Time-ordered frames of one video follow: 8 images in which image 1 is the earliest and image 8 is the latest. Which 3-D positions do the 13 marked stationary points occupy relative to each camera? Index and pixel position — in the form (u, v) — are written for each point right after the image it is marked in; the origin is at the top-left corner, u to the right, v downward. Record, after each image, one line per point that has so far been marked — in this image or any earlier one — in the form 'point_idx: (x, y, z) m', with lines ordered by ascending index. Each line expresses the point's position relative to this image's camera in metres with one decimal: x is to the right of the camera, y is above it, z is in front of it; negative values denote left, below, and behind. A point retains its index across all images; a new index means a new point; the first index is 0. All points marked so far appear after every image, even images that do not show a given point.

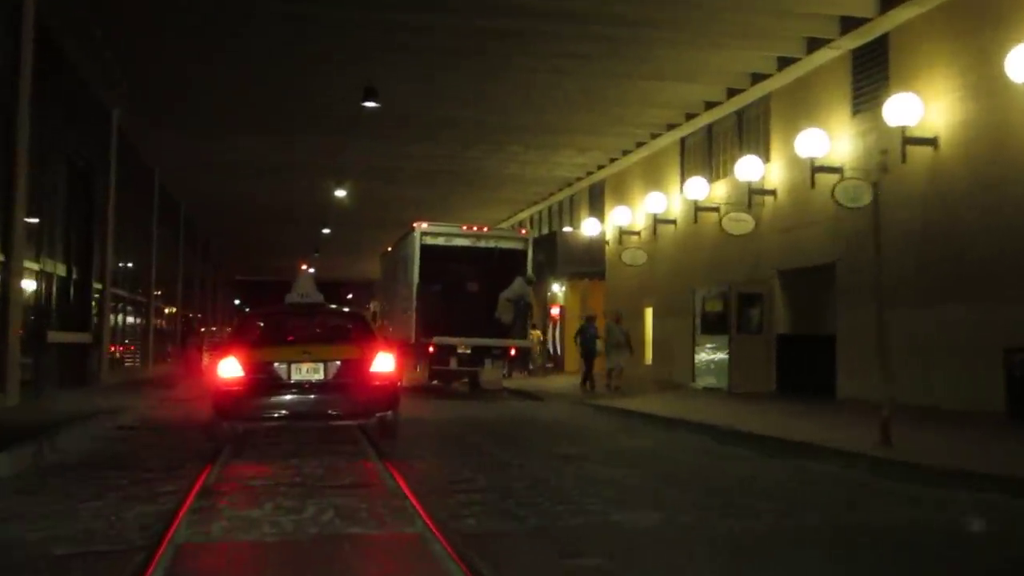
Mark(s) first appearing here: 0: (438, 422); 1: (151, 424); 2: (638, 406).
0: (-1.3, -2.1, +18.9) m
1: (-5.0, -1.8, +15.7) m
2: (+2.2, -2.0, +19.3) m
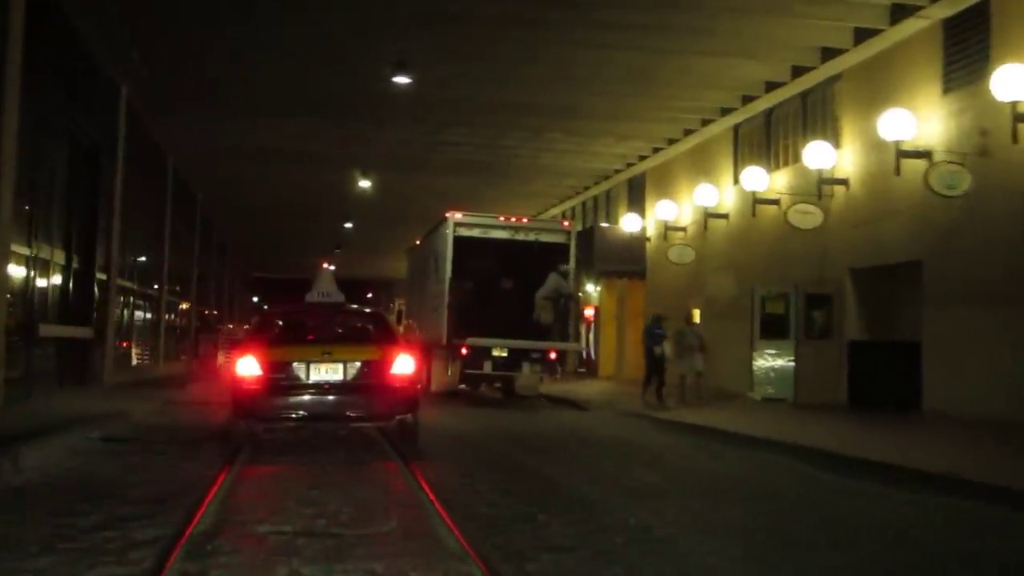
0: (-0.6, -2.1, +17.1) m
1: (-4.4, -1.7, +13.9) m
2: (+2.8, -2.0, +17.5) m
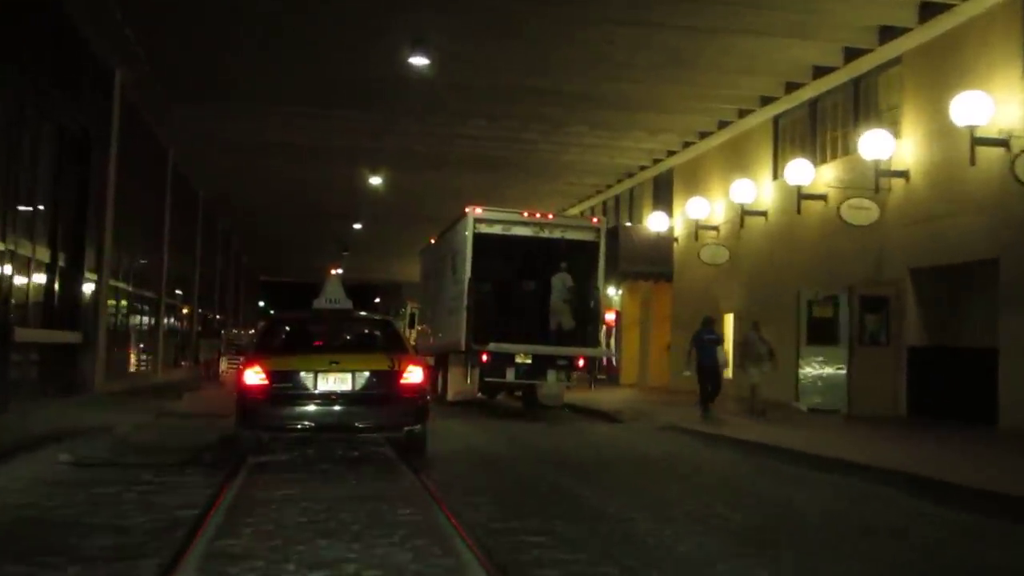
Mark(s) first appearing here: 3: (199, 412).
0: (-0.3, -2.1, +15.6) m
1: (-4.0, -1.7, +12.4) m
2: (+3.2, -2.0, +15.9) m
3: (-4.8, -1.9, +17.6) m
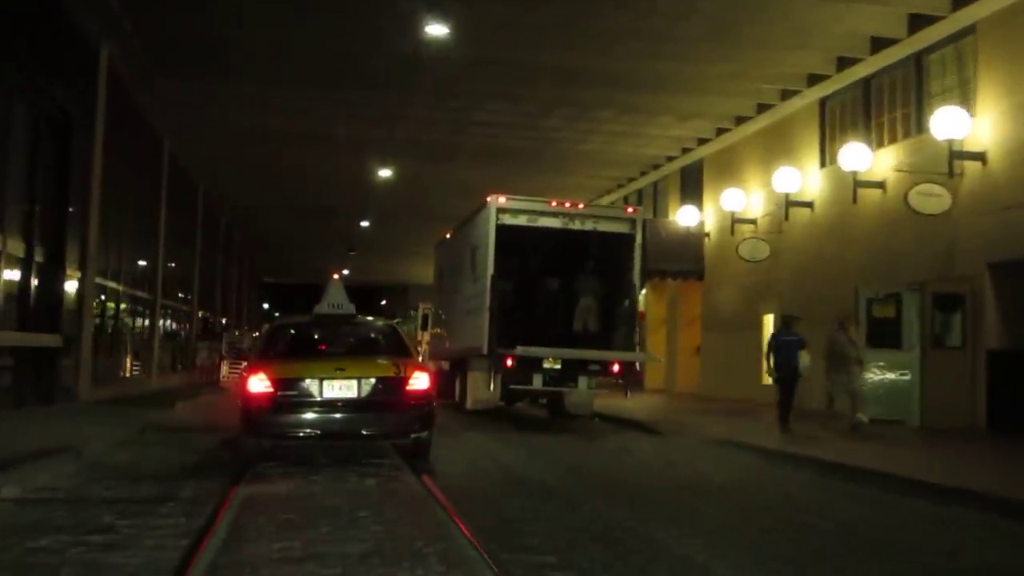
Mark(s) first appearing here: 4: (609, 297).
0: (+0.1, -2.0, +13.9) m
1: (-3.7, -1.6, +10.7) m
2: (+3.6, -2.0, +14.2) m
3: (-4.4, -1.9, +15.9) m
4: (+1.4, -0.1, +16.6) m
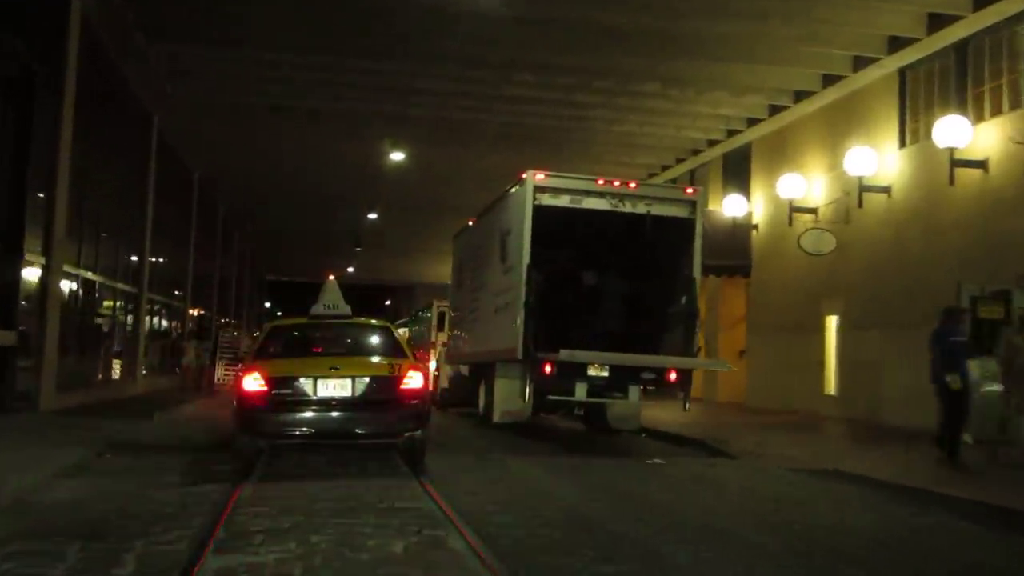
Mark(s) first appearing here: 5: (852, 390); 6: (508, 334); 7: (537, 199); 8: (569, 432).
0: (+0.5, -2.0, +11.5) m
1: (-3.3, -1.5, +8.4) m
2: (+4.0, -1.9, +11.8) m
3: (-4.0, -1.8, +13.5) m
4: (+1.9, -0.1, +14.2) m
5: (+5.2, -1.5, +17.4) m
6: (-0.1, -0.6, +14.1) m
7: (+0.3, +1.0, +13.4) m
8: (+0.8, -2.0, +15.9) m
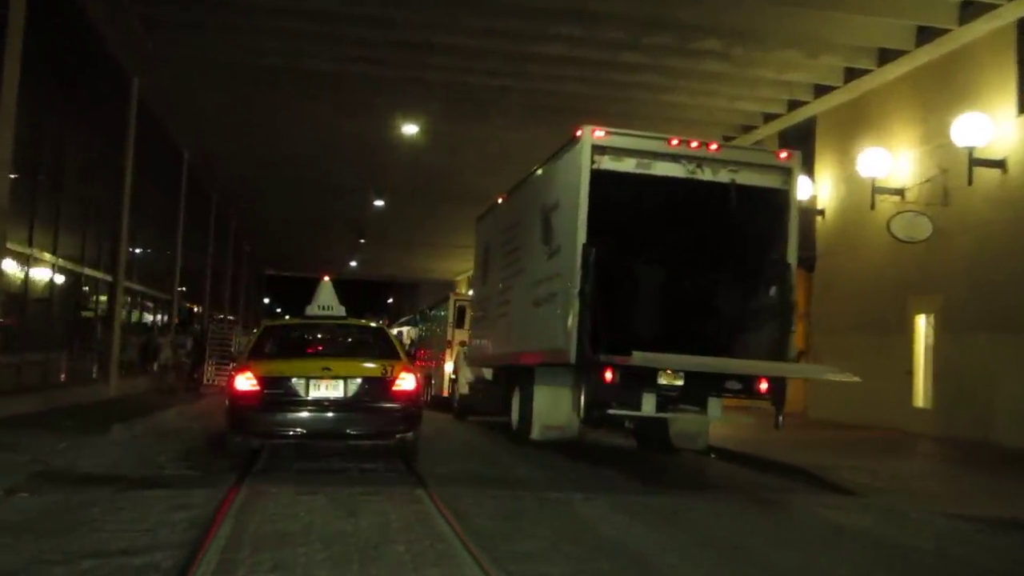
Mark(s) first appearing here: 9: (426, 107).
0: (+1.0, -1.8, +8.8) m
1: (-2.8, -1.3, +5.6) m
2: (+4.4, -1.8, +9.1) m
3: (-3.5, -1.6, +10.8) m
4: (+2.3, +0.1, +11.4) m
5: (+5.6, -1.4, +14.7) m
6: (+0.4, -0.4, +11.4) m
7: (+0.8, +1.2, +10.6) m
8: (+1.2, -1.9, +13.2) m
9: (-1.5, +3.1, +19.8) m
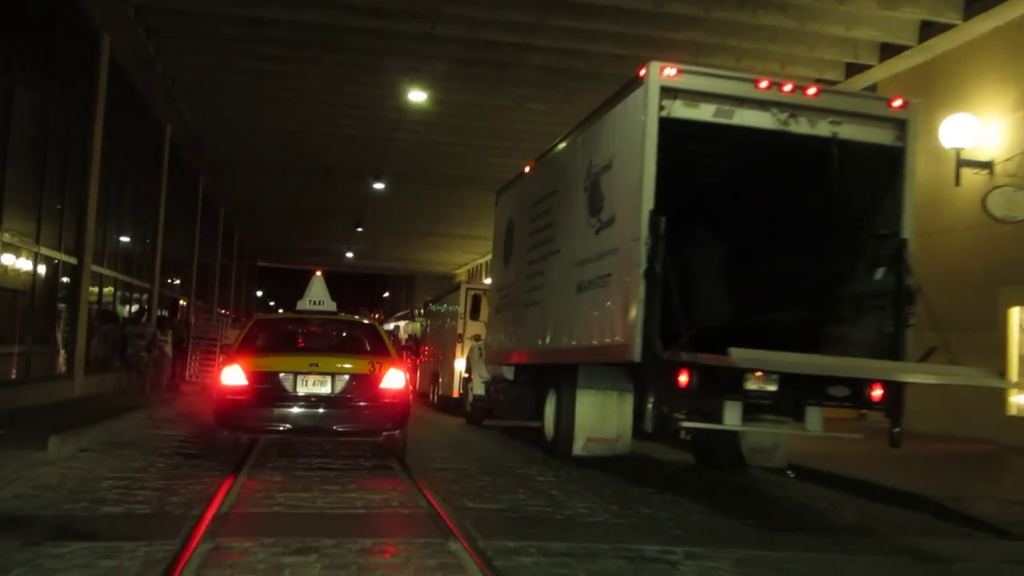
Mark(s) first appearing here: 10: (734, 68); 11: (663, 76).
0: (+1.3, -1.7, +6.5) m
1: (-2.4, -1.2, +3.4) m
2: (+4.8, -1.7, +6.9) m
3: (-3.2, -1.4, +8.6) m
4: (+2.7, +0.2, +9.2) m
5: (+5.9, -1.3, +12.4) m
6: (+0.7, -0.3, +9.1) m
7: (+1.1, +1.3, +8.4) m
8: (+1.6, -1.7, +11.0) m
9: (-1.2, +3.3, +17.5) m
10: (+3.2, +3.2, +16.6) m
11: (+1.1, +1.6, +8.4) m
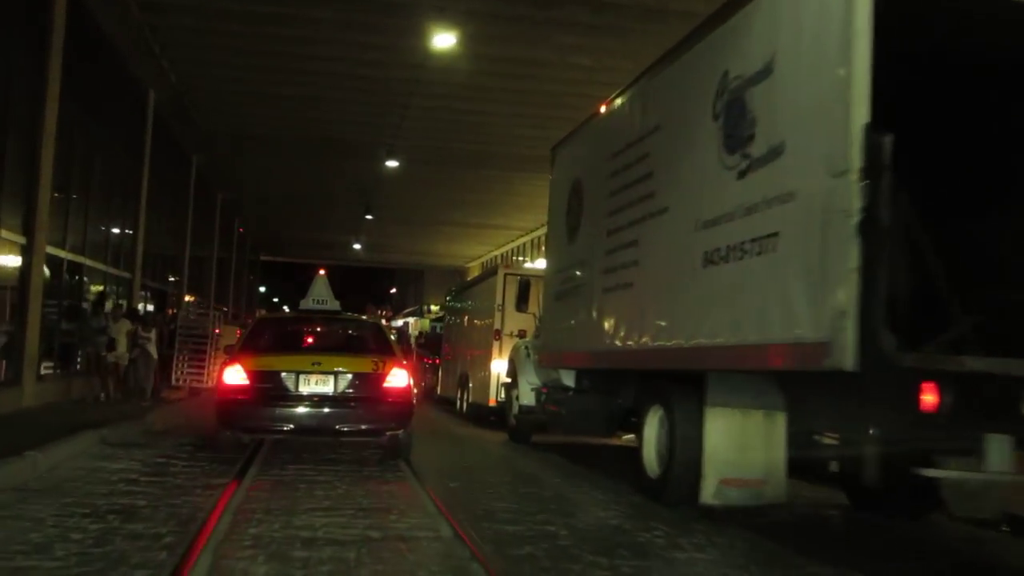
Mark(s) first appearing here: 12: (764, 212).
0: (+1.9, -1.5, +3.4) m
1: (-1.9, -1.1, +0.3) m
2: (+5.4, -1.5, +3.7) m
3: (-2.6, -1.3, +5.5) m
4: (+3.2, +0.4, +6.1) m
5: (+6.5, -1.1, +9.3) m
6: (+1.3, -0.1, +6.0) m
7: (+1.7, +1.5, +5.3) m
8: (+2.1, -1.5, +7.8) m
9: (-0.6, +3.5, +14.4) m
10: (+3.8, +3.4, +13.4) m
11: (+1.7, +1.7, +5.2) m
12: (+1.3, +0.4, +6.1) m
